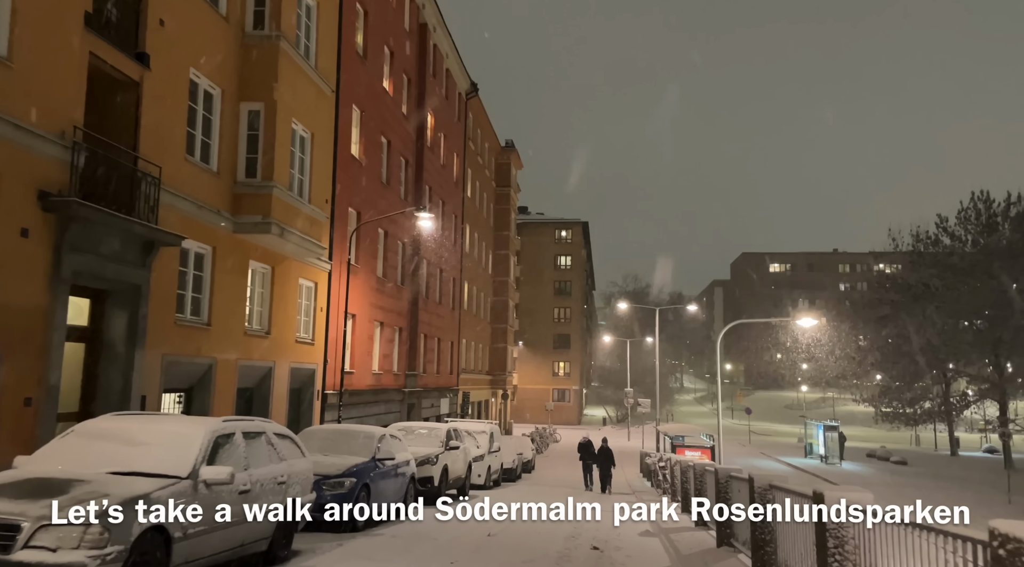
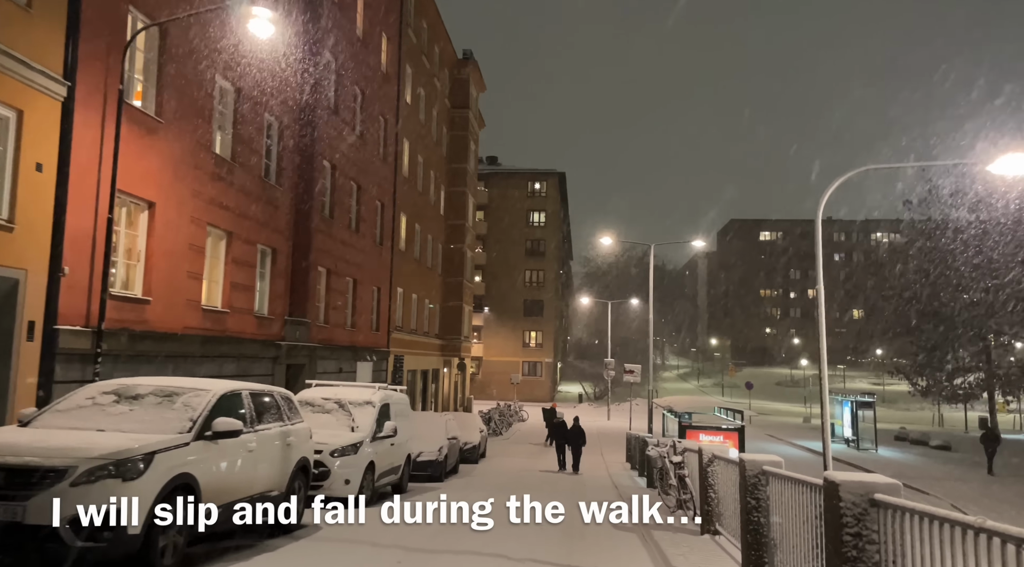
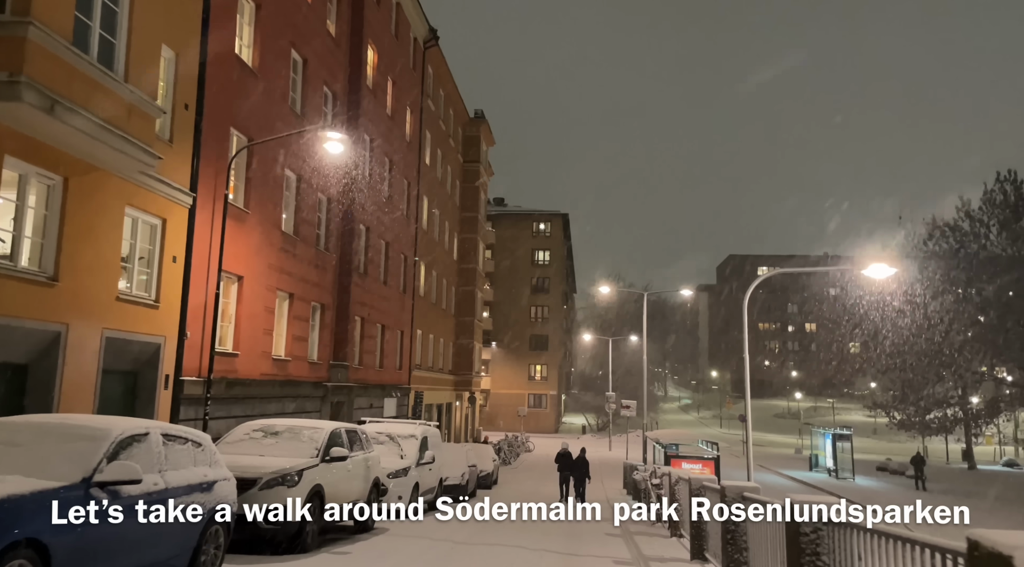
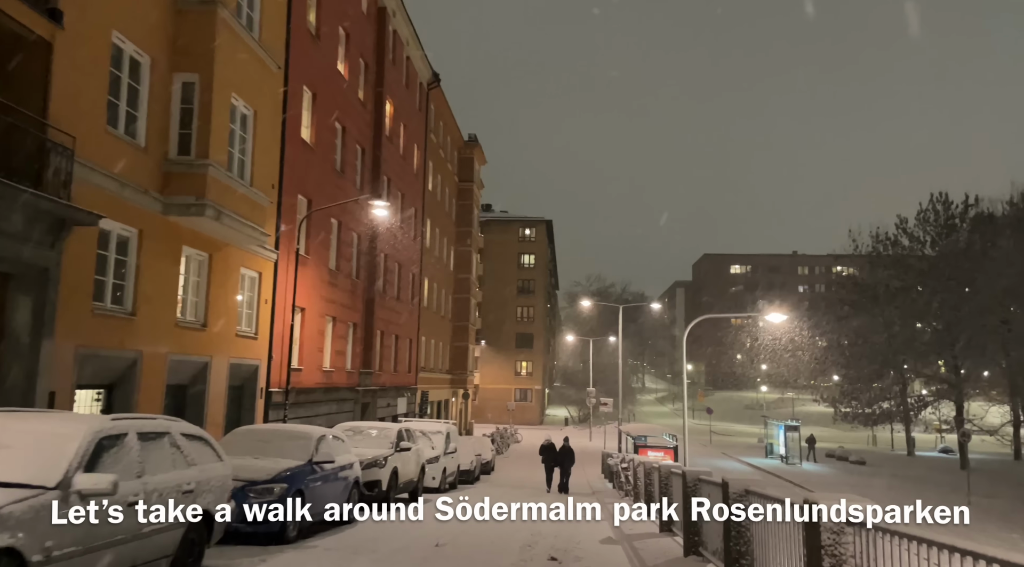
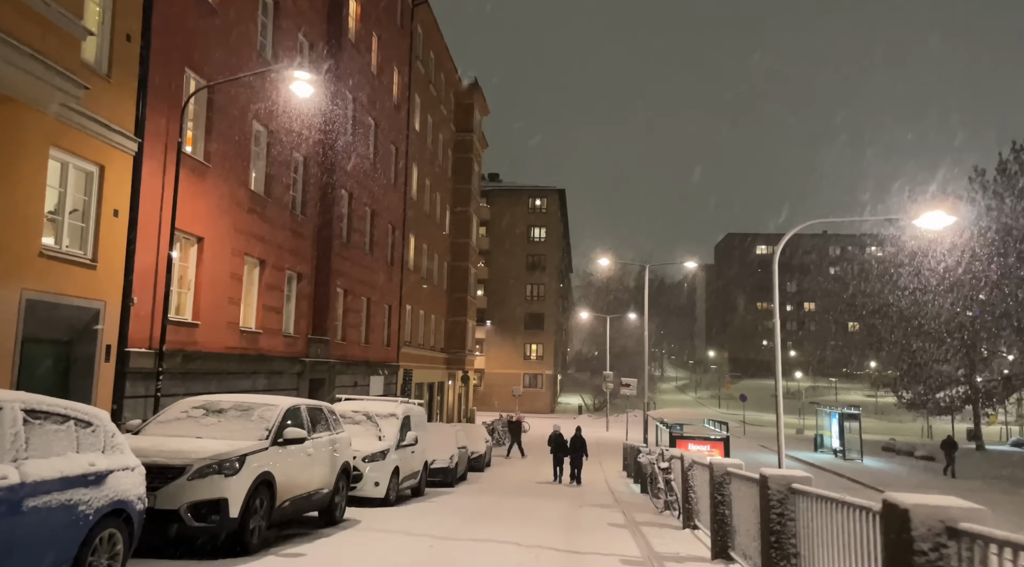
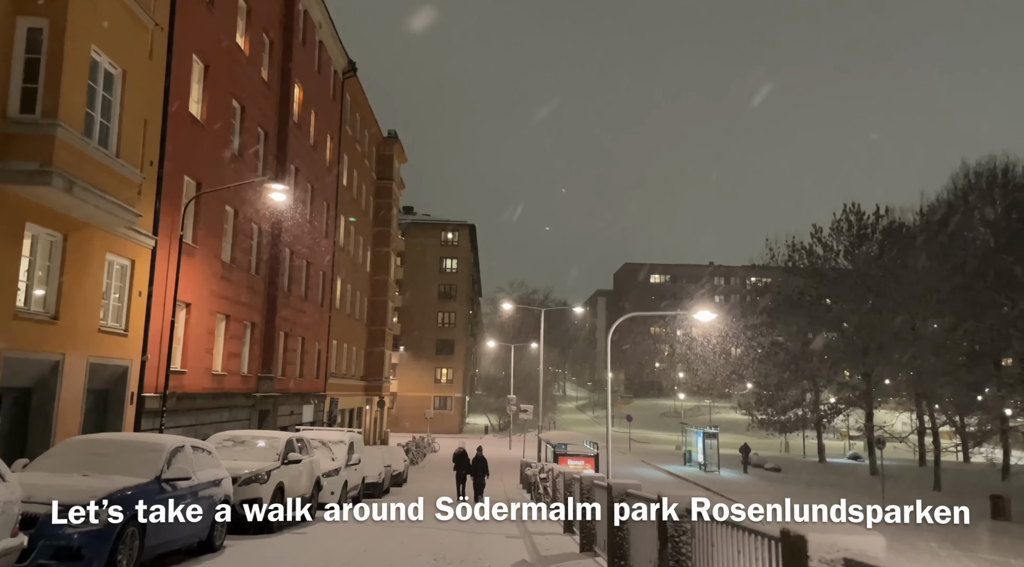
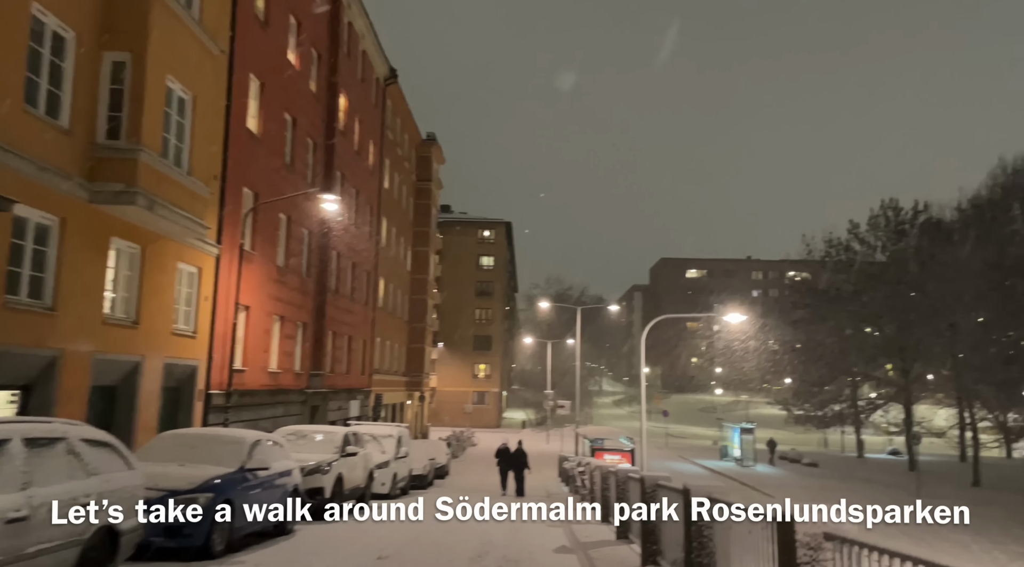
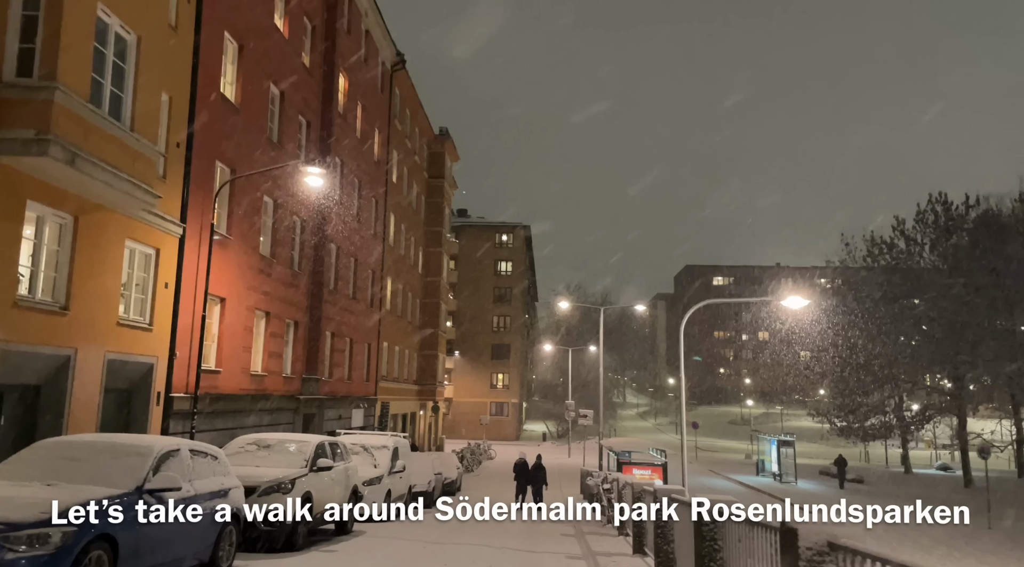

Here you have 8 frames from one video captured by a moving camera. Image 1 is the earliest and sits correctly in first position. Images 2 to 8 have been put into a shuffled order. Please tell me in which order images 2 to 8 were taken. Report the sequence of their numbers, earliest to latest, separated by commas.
4, 7, 6, 8, 3, 5, 2
